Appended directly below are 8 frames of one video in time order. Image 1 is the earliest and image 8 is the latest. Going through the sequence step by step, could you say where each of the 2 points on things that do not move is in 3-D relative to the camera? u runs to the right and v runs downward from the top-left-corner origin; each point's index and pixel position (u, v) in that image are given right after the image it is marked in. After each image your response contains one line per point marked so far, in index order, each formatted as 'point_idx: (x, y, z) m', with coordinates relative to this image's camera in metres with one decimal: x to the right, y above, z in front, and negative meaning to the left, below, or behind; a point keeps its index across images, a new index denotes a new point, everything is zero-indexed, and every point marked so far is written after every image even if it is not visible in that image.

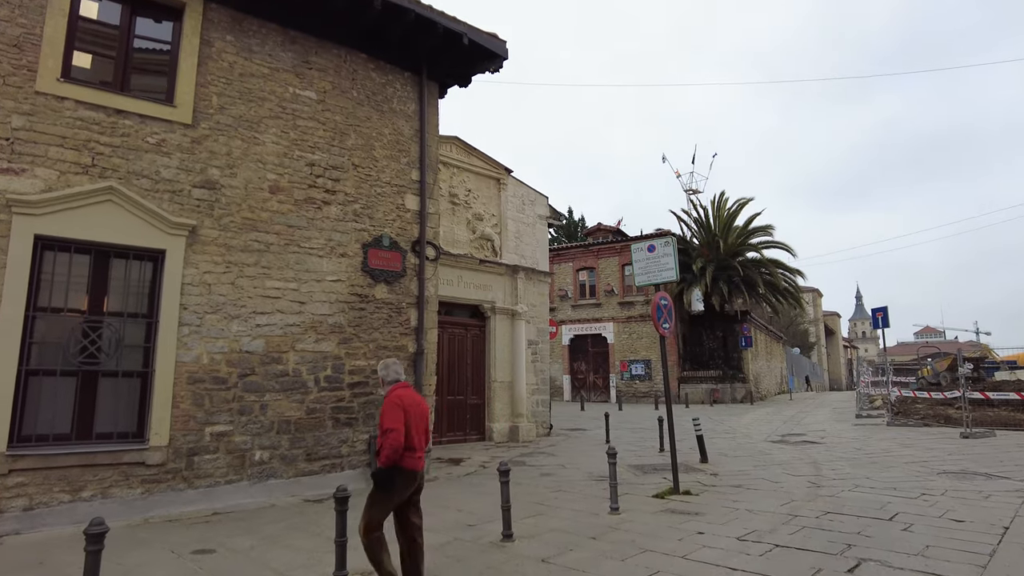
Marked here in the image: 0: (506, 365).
0: (-0.1, -1.7, +13.8) m
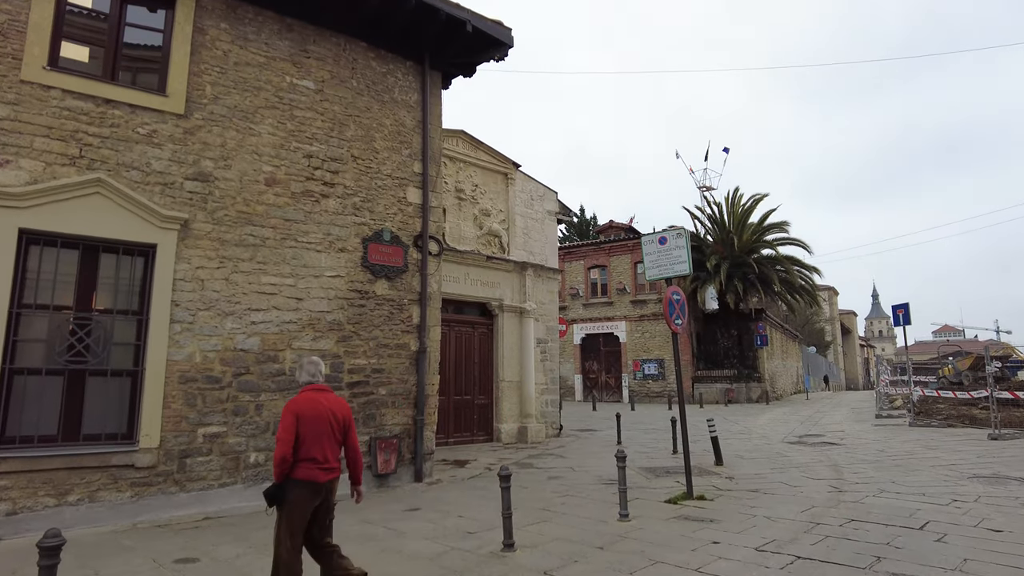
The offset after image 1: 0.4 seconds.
0: (0.0, -1.6, +13.4) m
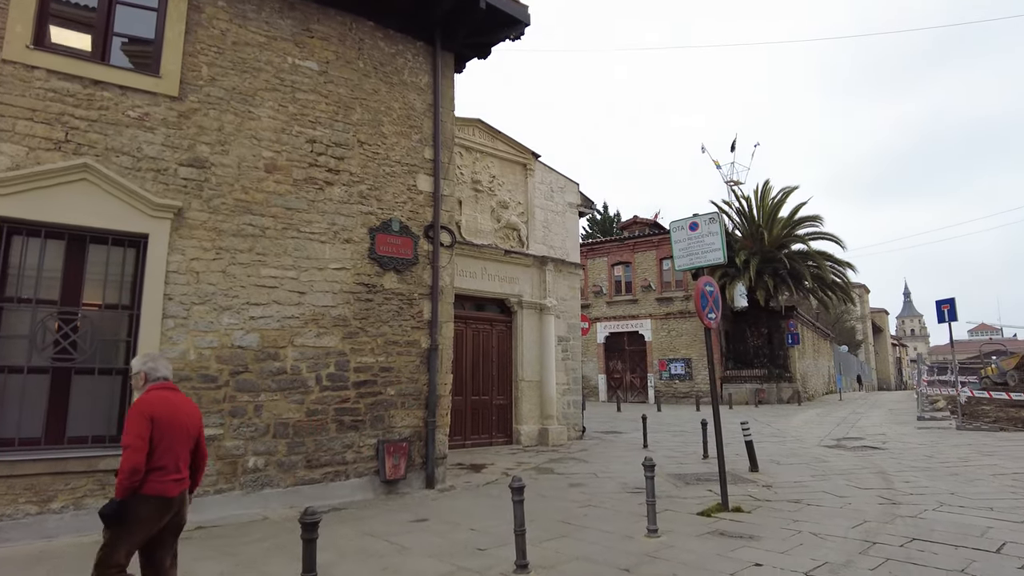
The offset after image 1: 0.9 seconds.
0: (+0.4, -1.5, +12.9) m
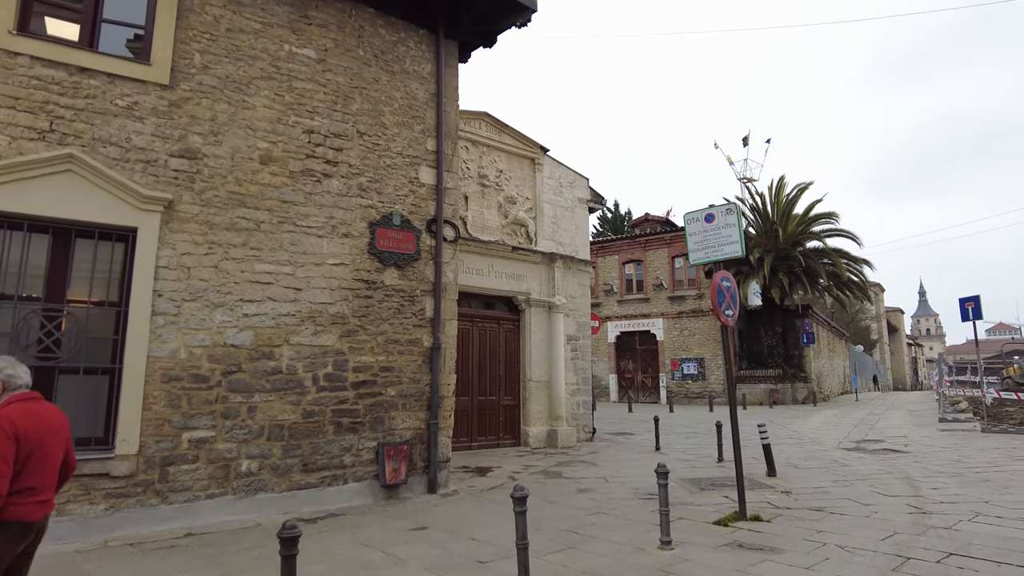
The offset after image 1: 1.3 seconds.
0: (+0.6, -1.5, +12.5) m
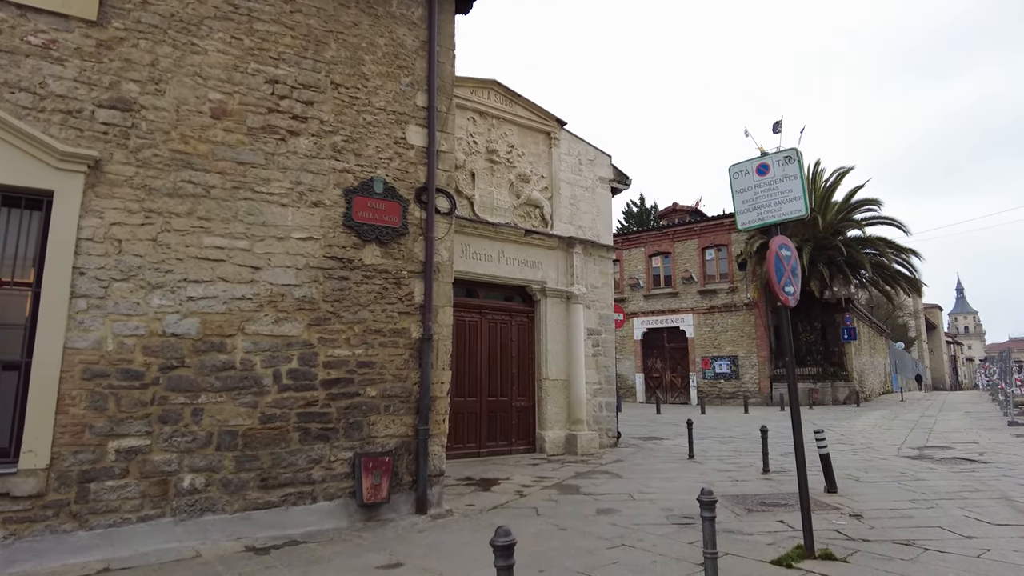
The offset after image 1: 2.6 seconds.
0: (+0.8, -1.3, +11.2) m
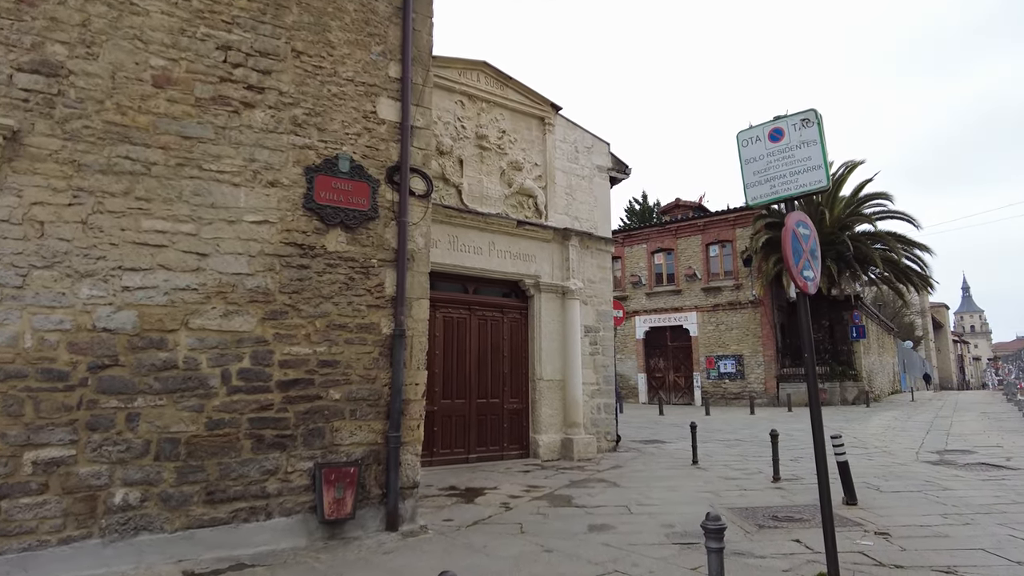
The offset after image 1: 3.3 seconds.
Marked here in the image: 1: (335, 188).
0: (+0.7, -1.2, +10.5) m
1: (-1.6, +0.9, +5.7) m
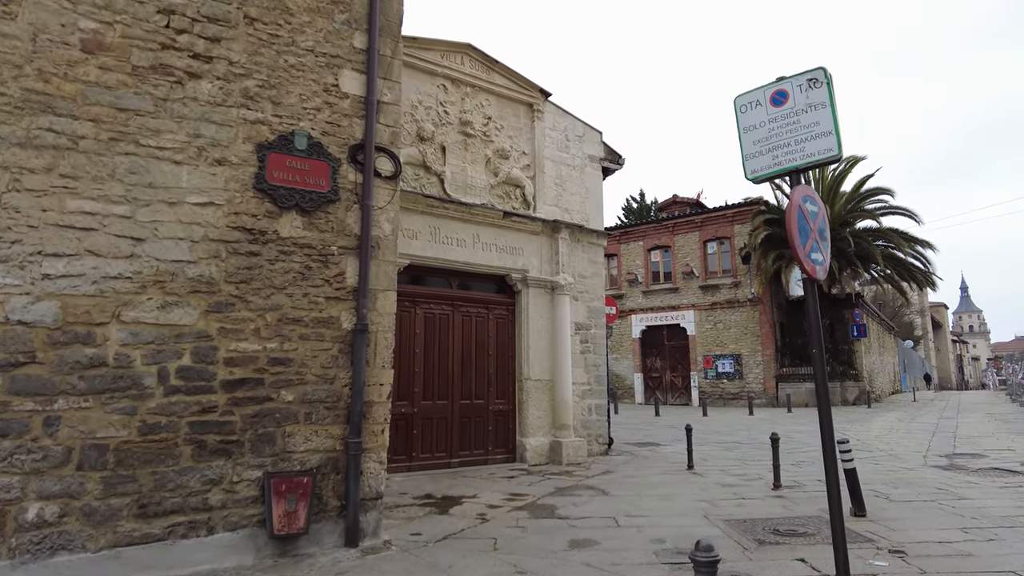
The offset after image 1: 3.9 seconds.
0: (+0.5, -1.1, +10.0) m
1: (-1.8, +1.0, +5.2) m
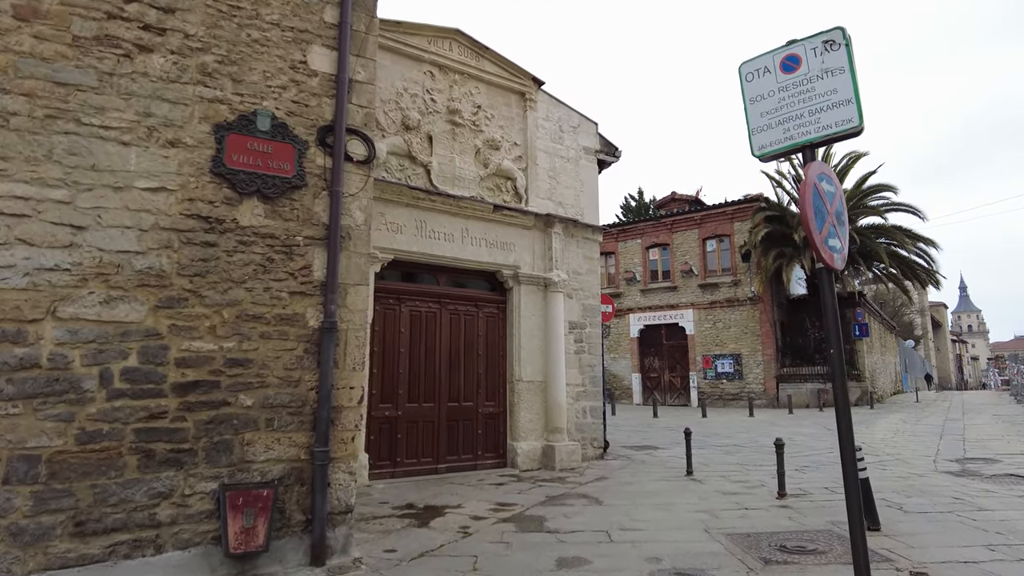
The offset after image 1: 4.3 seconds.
0: (+0.4, -1.0, +9.6) m
1: (-1.9, +1.0, +4.7) m
